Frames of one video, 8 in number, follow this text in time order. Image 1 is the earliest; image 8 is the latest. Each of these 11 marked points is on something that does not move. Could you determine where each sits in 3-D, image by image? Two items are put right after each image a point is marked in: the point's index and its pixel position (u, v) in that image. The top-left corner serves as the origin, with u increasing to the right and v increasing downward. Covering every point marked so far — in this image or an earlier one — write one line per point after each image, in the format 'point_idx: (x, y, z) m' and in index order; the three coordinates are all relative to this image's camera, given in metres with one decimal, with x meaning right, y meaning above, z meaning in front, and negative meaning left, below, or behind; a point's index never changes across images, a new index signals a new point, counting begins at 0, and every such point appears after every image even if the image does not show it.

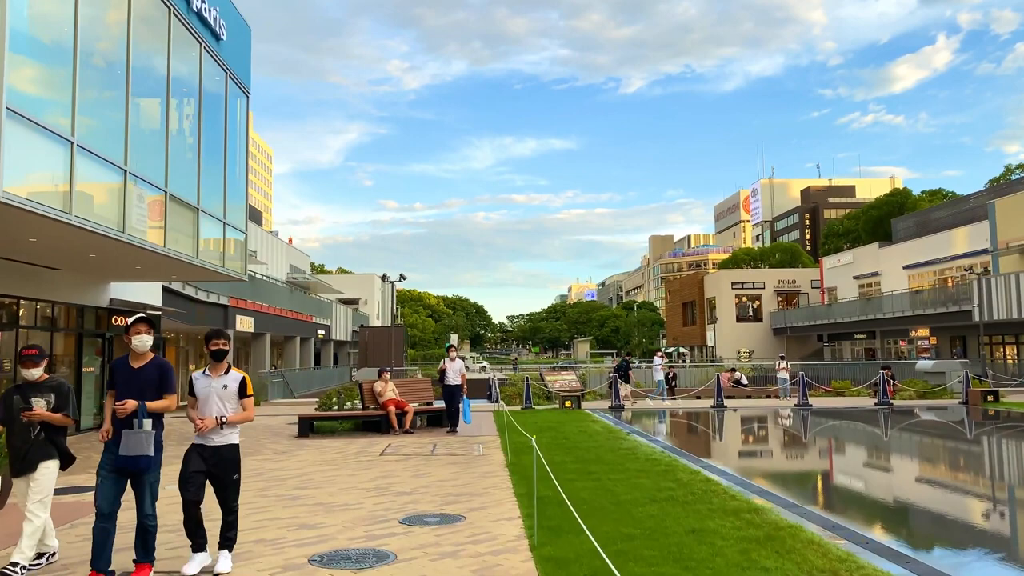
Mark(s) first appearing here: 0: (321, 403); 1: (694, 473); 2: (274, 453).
0: (-3.7, -2.2, +15.3) m
1: (+2.0, -2.0, +8.7) m
2: (-3.5, -2.4, +11.6) m
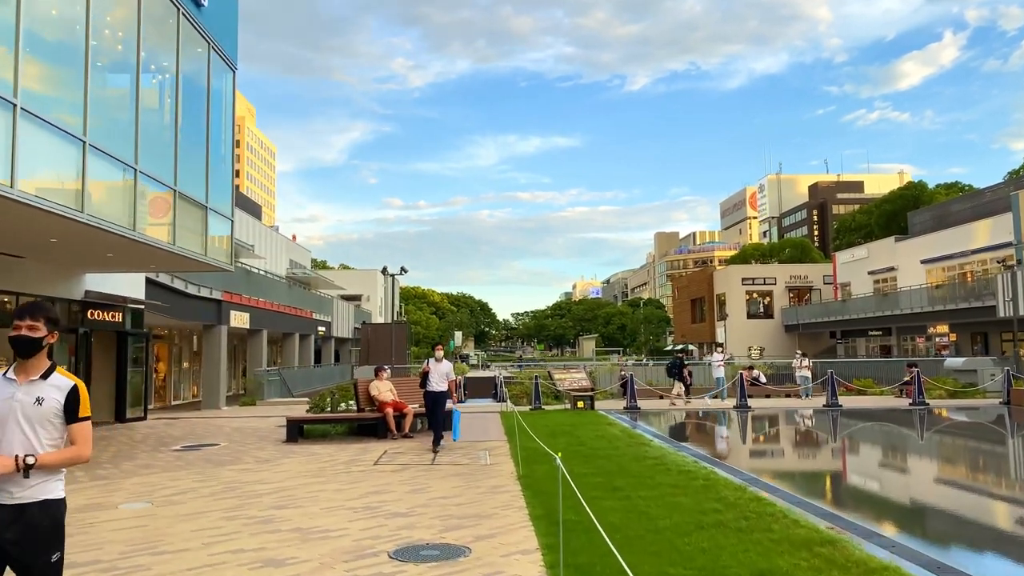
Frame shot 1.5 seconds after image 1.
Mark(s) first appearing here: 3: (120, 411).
0: (-3.5, -2.0, +14.0) m
1: (+2.1, -1.9, +7.4) m
2: (-3.4, -2.3, +10.3) m
3: (-8.2, -2.6, +16.5) m
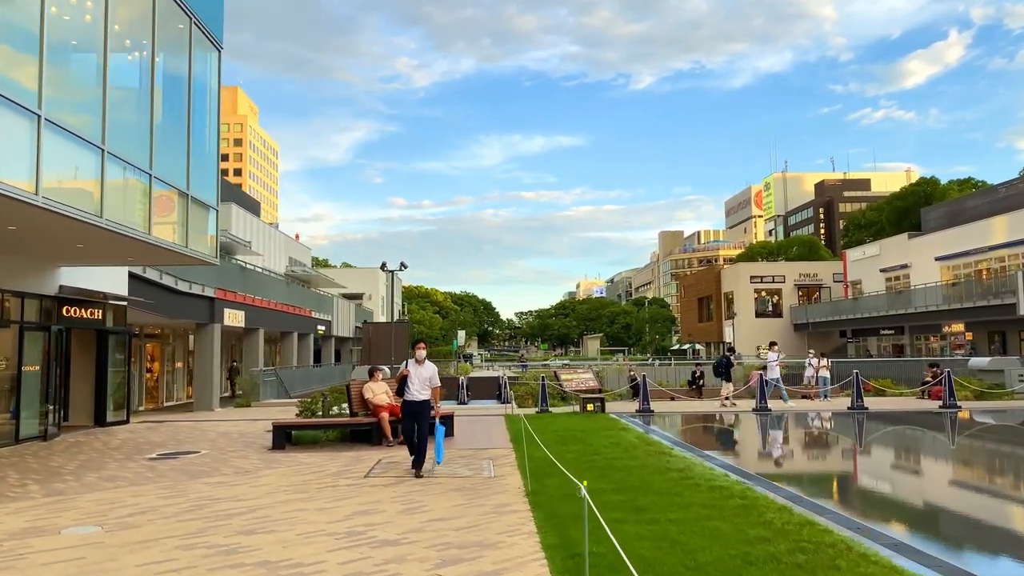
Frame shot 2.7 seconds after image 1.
0: (-3.4, -2.0, +13.0) m
1: (+2.2, -1.8, +6.4) m
2: (-3.3, -2.2, +9.3) m
3: (-8.1, -2.5, +15.5) m
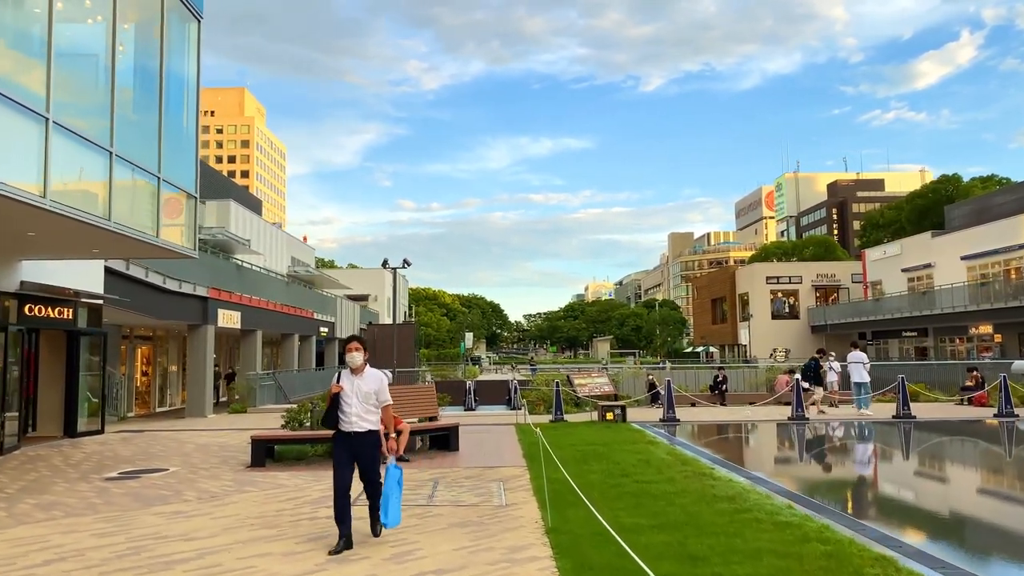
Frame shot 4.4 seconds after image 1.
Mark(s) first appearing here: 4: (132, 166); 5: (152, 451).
0: (-3.2, -1.9, +11.5) m
1: (+2.3, -1.7, +4.9) m
2: (-3.1, -2.1, +7.9) m
3: (-7.8, -2.4, +14.1) m
4: (-5.7, +1.8, +11.7) m
5: (-5.4, -2.5, +12.0) m
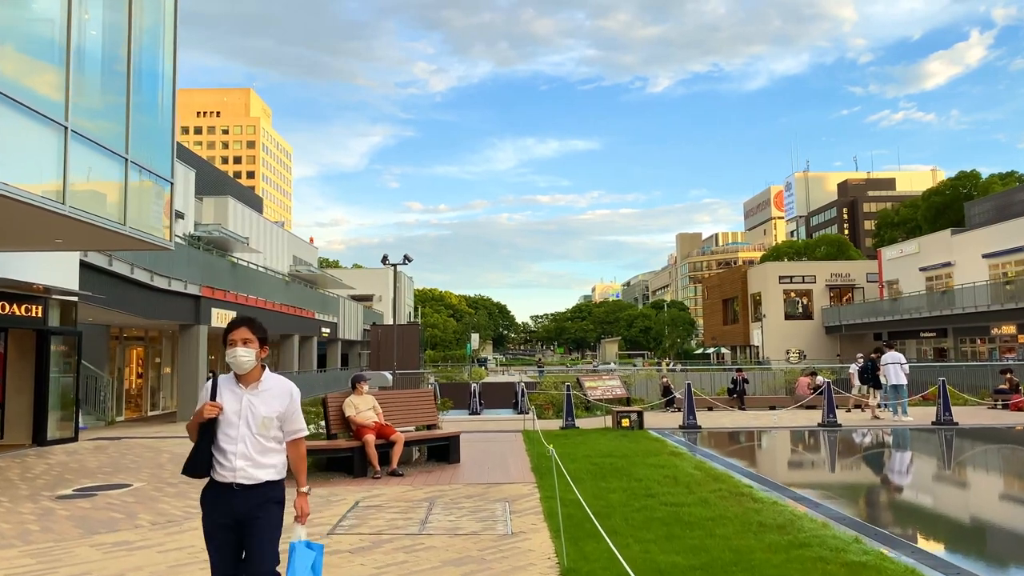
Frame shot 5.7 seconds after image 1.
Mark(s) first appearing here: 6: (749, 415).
0: (-3.1, -1.8, +10.4) m
1: (+2.3, -1.6, +3.7) m
2: (-3.1, -2.0, +6.7) m
3: (-7.7, -2.3, +13.0) m
4: (-5.6, +1.9, +10.6) m
5: (-5.3, -2.4, +10.9) m
6: (+5.8, -3.1, +19.4) m
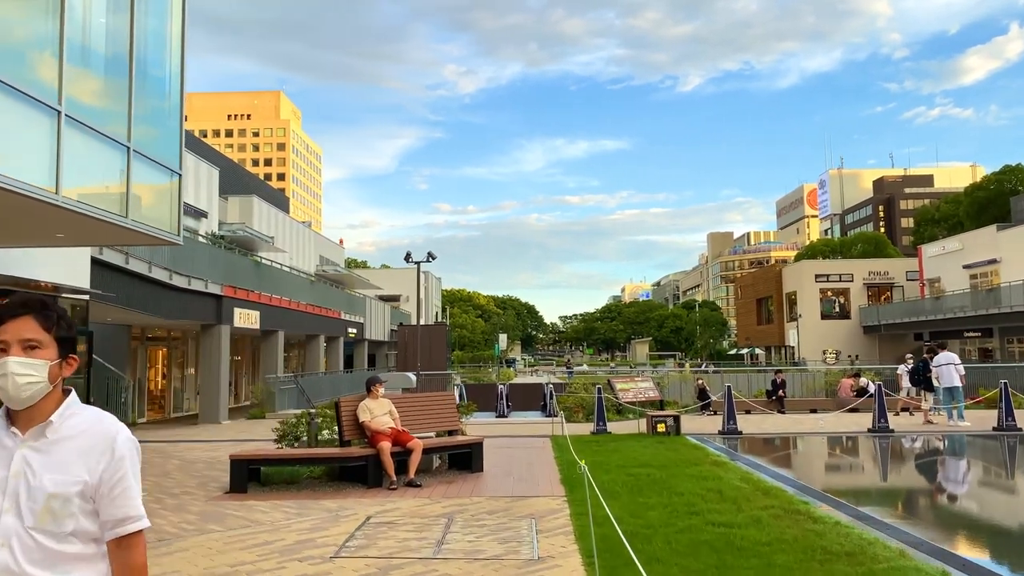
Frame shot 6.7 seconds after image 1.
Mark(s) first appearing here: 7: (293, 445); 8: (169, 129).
0: (-2.8, -1.8, +9.7) m
1: (+2.4, -1.5, +2.8) m
2: (-2.9, -1.9, +6.1) m
3: (-7.3, -2.3, +12.6) m
4: (-5.3, +1.9, +10.1) m
5: (-5.0, -2.3, +10.4) m
6: (+6.4, -3.0, +18.4) m
7: (-2.6, -1.9, +9.6) m
8: (-5.3, +2.4, +12.4) m
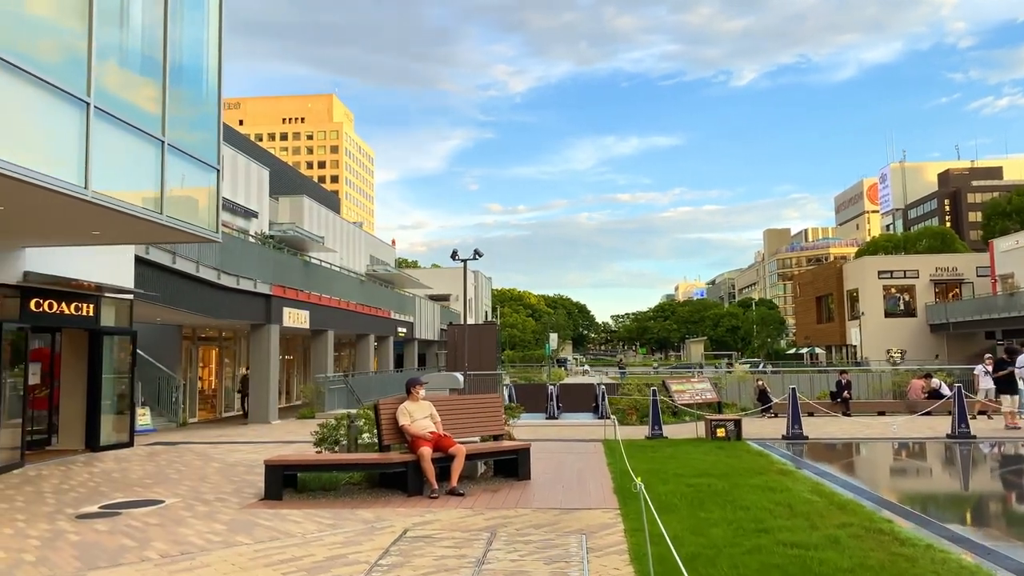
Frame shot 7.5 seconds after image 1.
0: (-2.2, -1.7, +9.3) m
1: (+2.5, -1.5, +2.1) m
2: (-2.5, -1.9, +5.7) m
3: (-6.5, -2.3, +12.4) m
4: (-4.7, +2.0, +9.8) m
5: (-4.4, -2.3, +10.1) m
6: (+7.5, -3.0, +17.4) m
7: (-2.1, -1.9, +9.2) m
8: (-4.6, +2.4, +12.1) m
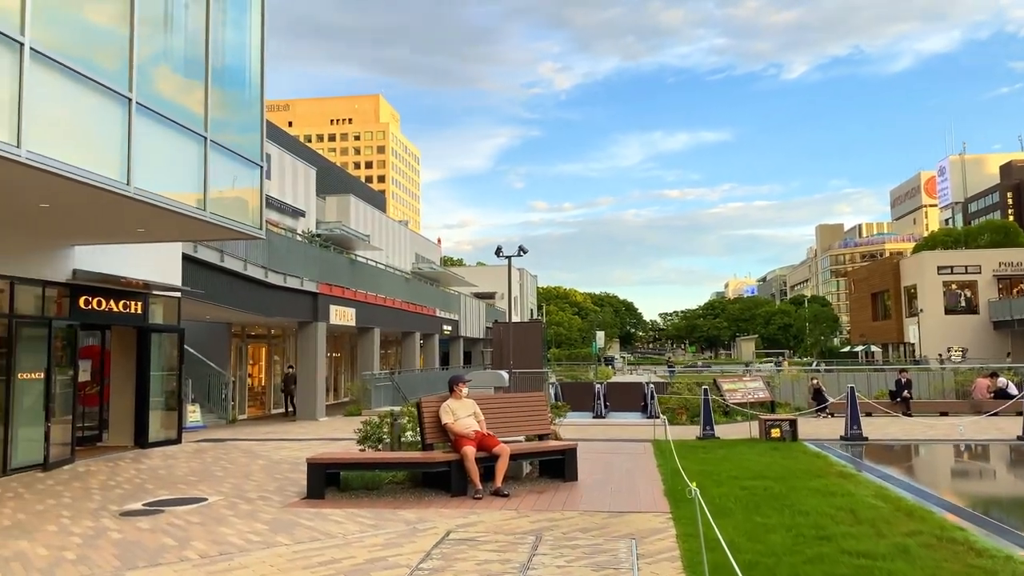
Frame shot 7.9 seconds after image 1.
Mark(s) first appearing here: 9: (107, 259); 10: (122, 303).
0: (-1.7, -1.7, +9.2) m
1: (+2.6, -1.4, +1.7) m
2: (-2.2, -1.9, +5.6) m
3: (-5.8, -2.3, +12.6) m
4: (-4.1, +2.0, +9.8) m
5: (-3.8, -2.3, +10.1) m
6: (+8.5, -2.8, +16.7) m
7: (-1.5, -1.8, +9.1) m
8: (-3.9, +2.5, +12.1) m
9: (-5.8, +0.4, +11.5) m
10: (-5.8, -0.2, +11.9) m
